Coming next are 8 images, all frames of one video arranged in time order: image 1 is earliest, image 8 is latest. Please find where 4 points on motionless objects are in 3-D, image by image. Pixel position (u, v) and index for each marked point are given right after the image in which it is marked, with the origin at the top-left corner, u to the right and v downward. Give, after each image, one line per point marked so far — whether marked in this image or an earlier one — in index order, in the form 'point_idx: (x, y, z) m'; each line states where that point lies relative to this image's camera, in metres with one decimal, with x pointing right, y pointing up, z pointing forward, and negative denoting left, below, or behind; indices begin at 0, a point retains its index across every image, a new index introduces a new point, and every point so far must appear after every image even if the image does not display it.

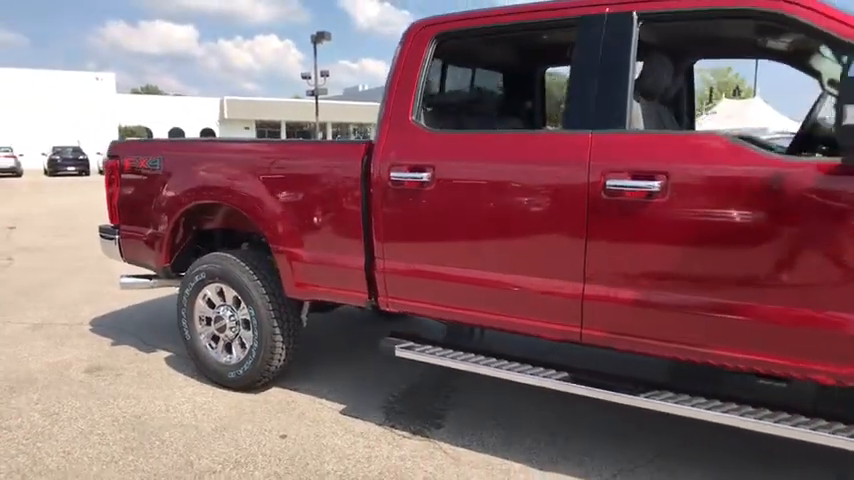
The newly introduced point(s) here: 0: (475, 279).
0: (+0.2, -0.2, +3.4) m
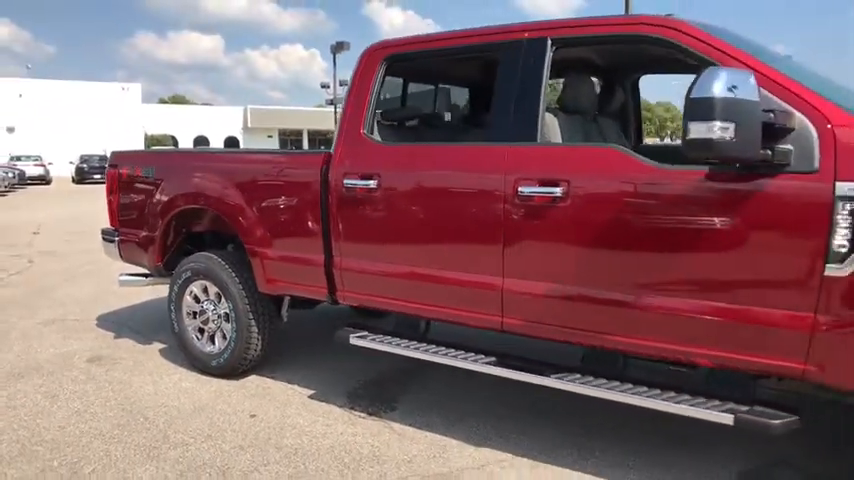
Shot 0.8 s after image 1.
0: (-0.1, -0.2, +3.8) m
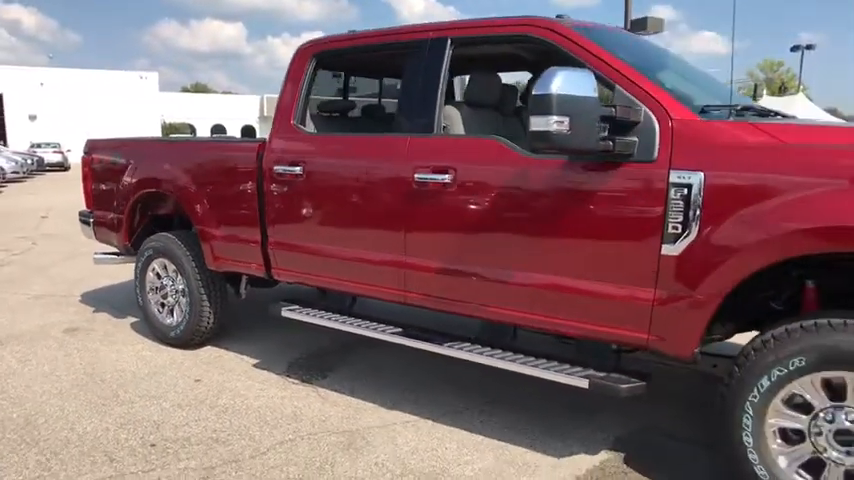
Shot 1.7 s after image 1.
0: (-0.6, -0.1, +4.2) m
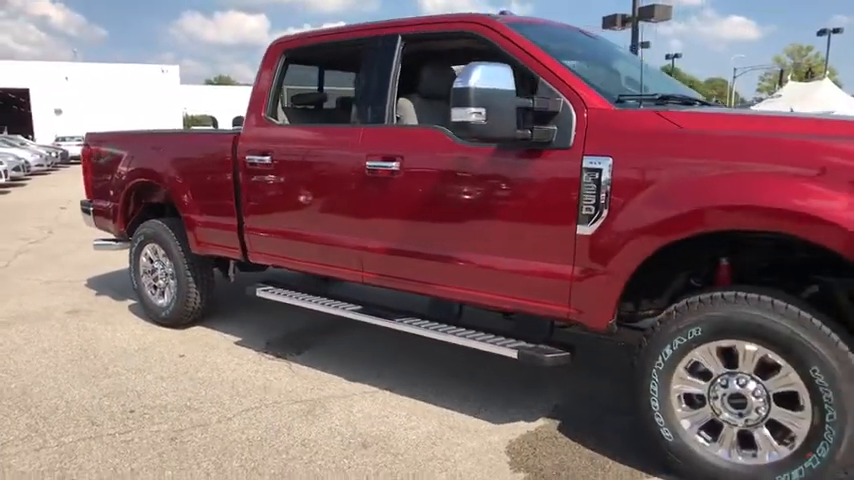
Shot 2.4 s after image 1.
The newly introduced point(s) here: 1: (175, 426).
0: (-0.9, 0.0, +4.5) m
1: (-1.5, -1.1, +3.8) m
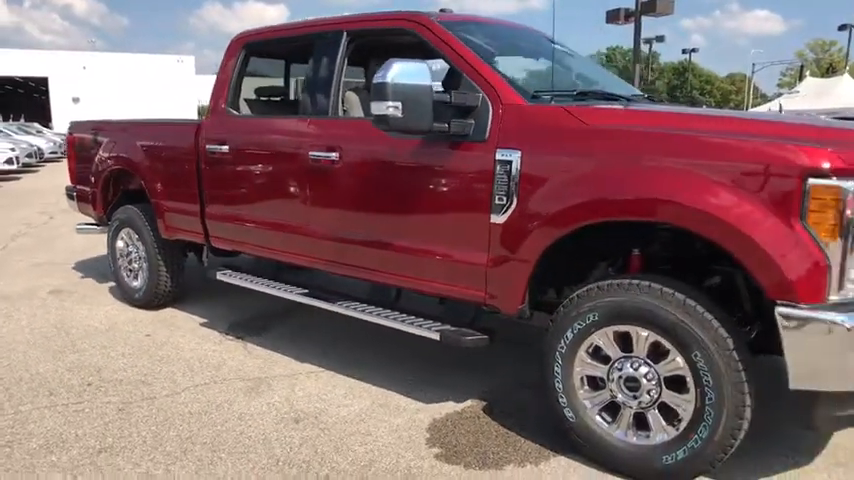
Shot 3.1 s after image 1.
0: (-1.3, +0.1, +4.7) m
1: (-1.9, -1.0, +4.1) m
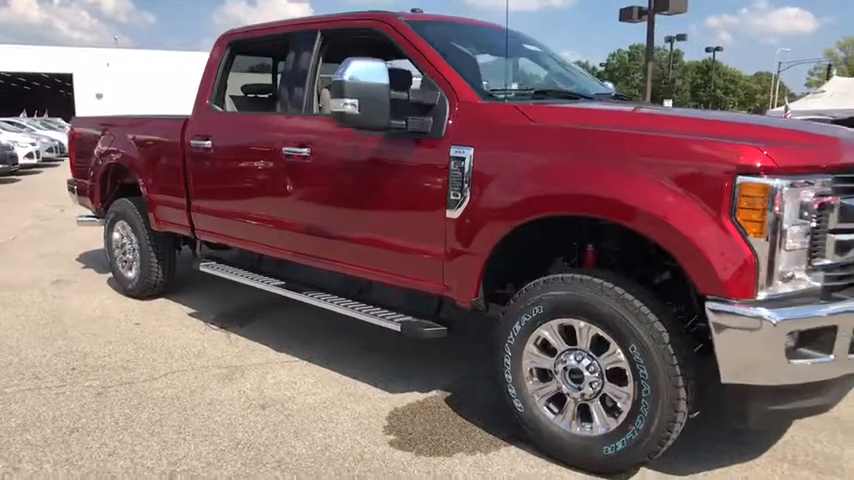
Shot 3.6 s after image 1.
0: (-1.4, +0.2, +4.8) m
1: (-2.2, -1.0, +4.2) m
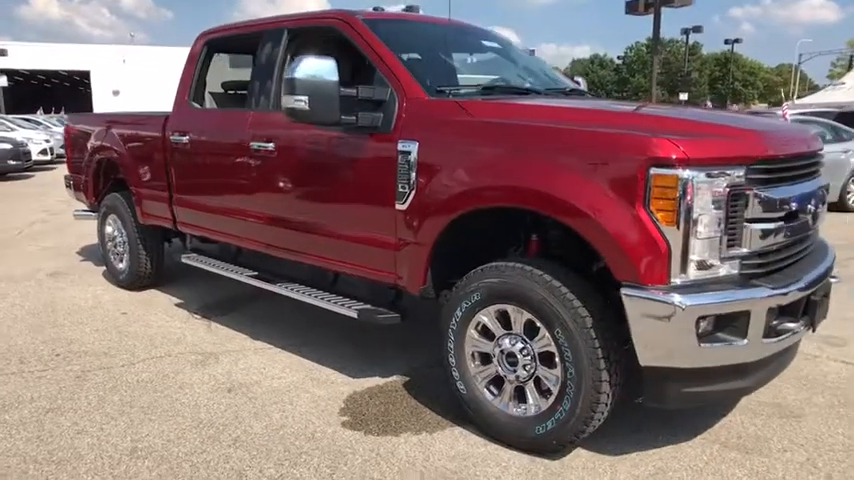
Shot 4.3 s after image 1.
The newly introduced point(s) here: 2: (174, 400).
0: (-1.7, +0.3, +5.0) m
1: (-2.4, -0.9, +4.5) m
2: (-1.6, -1.0, +3.9) m
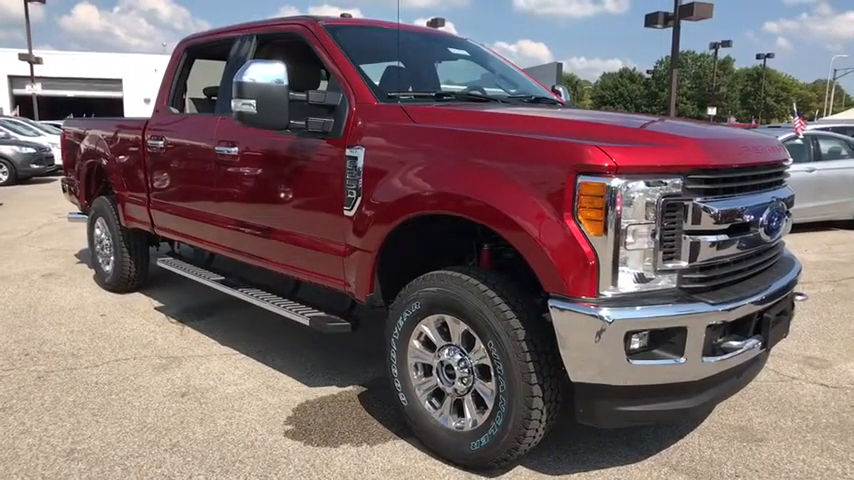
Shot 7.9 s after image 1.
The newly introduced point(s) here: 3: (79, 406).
0: (-1.9, +0.2, +5.0) m
1: (-2.7, -0.9, +4.5) m
2: (-1.9, -1.0, +3.9) m
3: (-2.1, -1.0, +3.9) m
